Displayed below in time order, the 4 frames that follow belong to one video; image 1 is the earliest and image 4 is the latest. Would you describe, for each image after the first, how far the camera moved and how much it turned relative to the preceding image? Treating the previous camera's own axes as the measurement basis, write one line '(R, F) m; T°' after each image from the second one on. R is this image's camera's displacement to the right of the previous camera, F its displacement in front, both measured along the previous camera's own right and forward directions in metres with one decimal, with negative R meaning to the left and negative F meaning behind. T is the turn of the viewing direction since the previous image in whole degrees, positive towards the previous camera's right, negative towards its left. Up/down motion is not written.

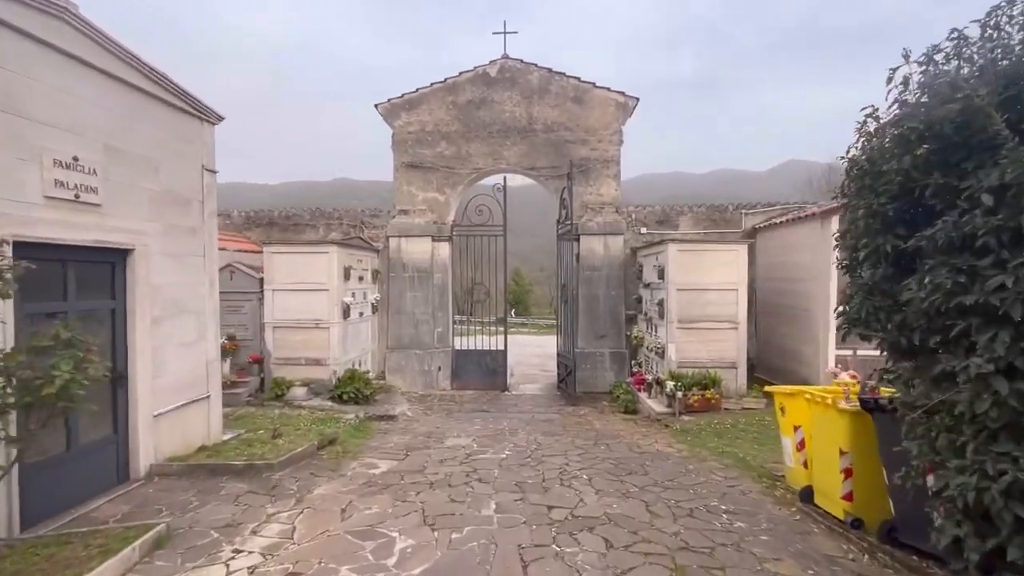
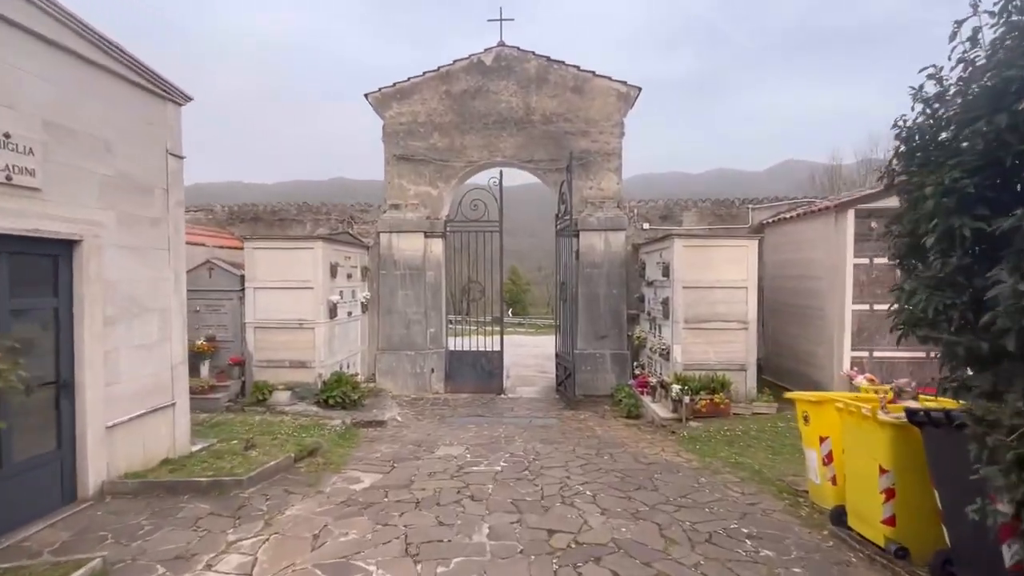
(0.0, +0.5) m; 0°
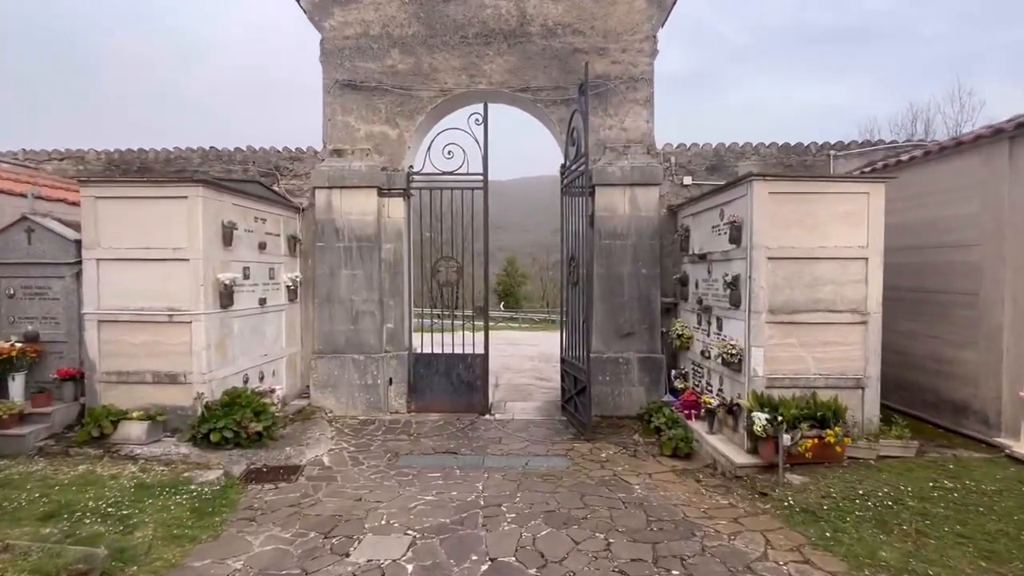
(+0.1, +3.0) m; +1°
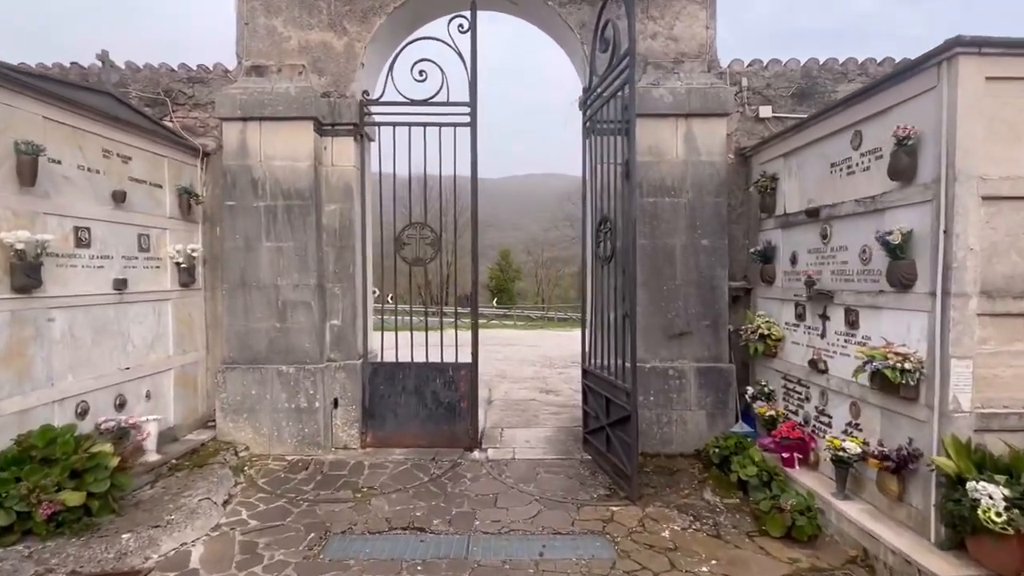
(-0.1, +2.4) m; +1°
